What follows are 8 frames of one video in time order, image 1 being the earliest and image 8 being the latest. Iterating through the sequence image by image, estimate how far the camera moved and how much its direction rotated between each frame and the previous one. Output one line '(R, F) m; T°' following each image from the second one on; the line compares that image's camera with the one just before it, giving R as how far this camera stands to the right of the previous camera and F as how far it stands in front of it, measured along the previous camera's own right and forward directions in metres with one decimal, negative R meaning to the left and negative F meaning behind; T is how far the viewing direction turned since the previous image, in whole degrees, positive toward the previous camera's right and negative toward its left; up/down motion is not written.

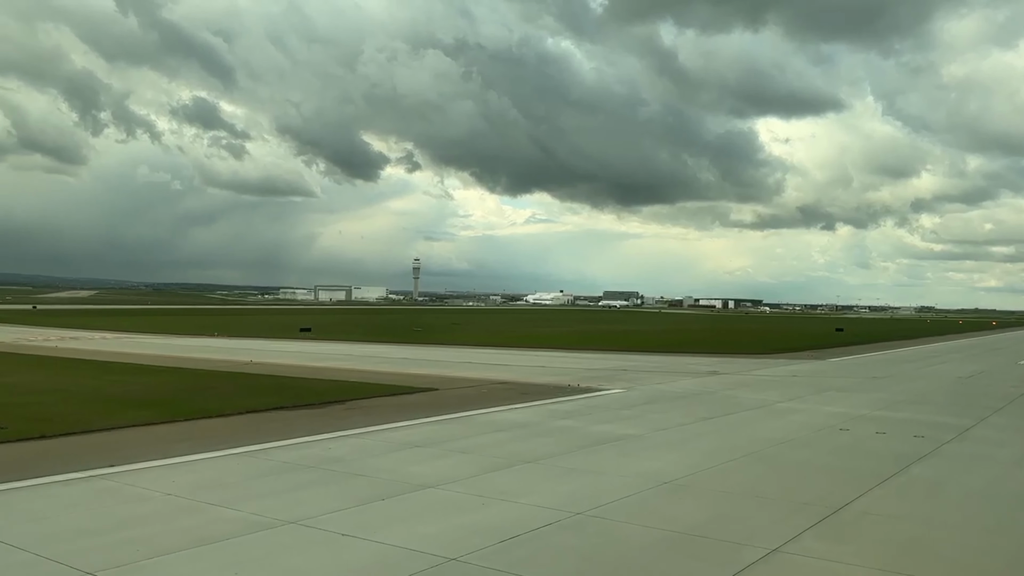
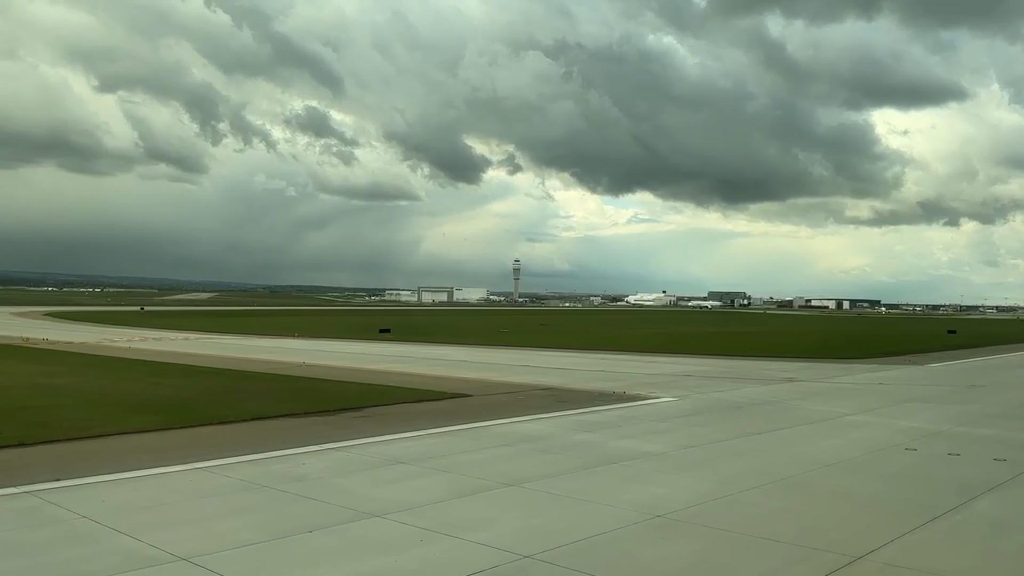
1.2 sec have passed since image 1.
(+1.5, +1.4) m; -7°
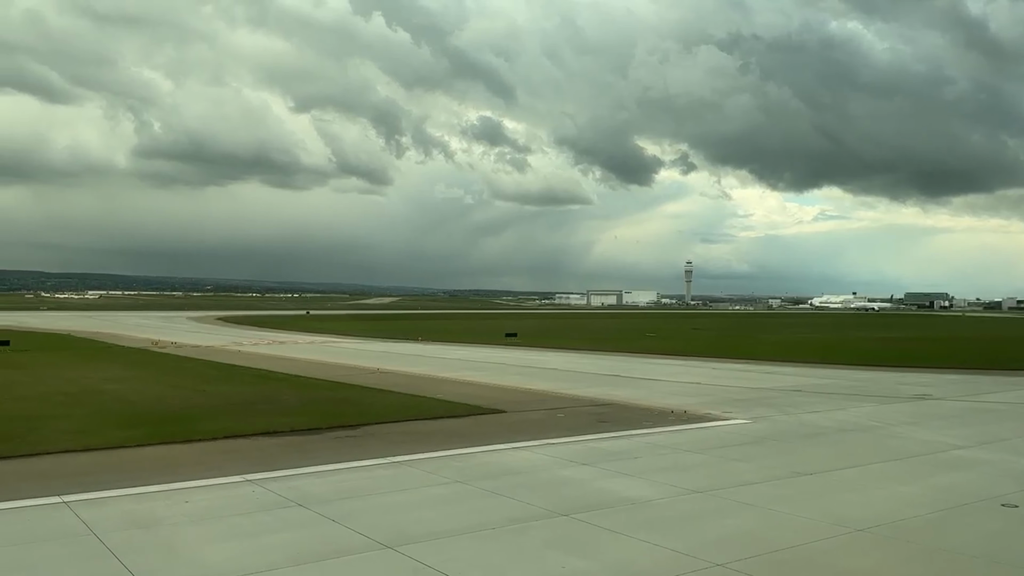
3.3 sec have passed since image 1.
(+2.9, +2.6) m; -11°
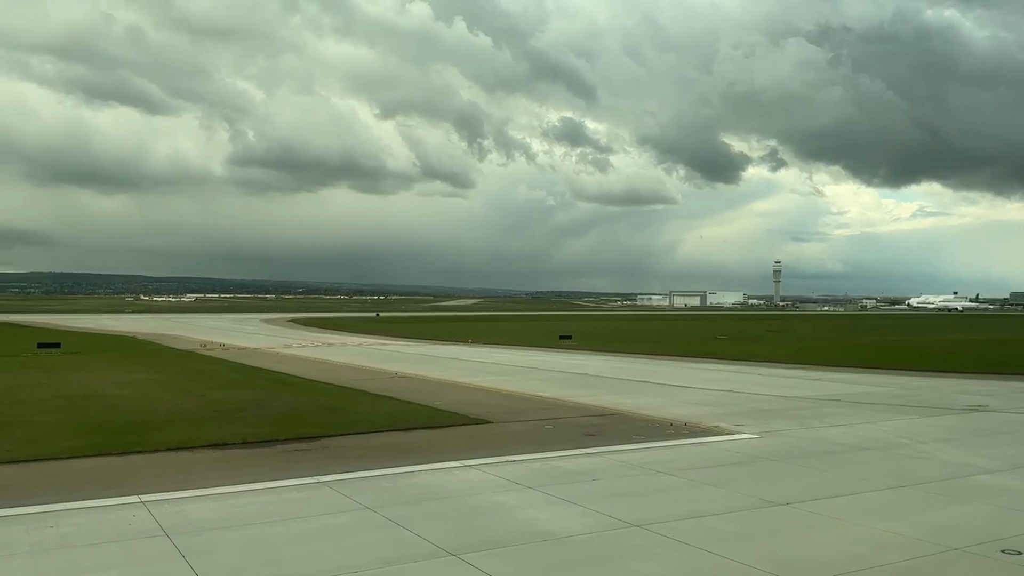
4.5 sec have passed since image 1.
(+2.1, +1.3) m; -5°
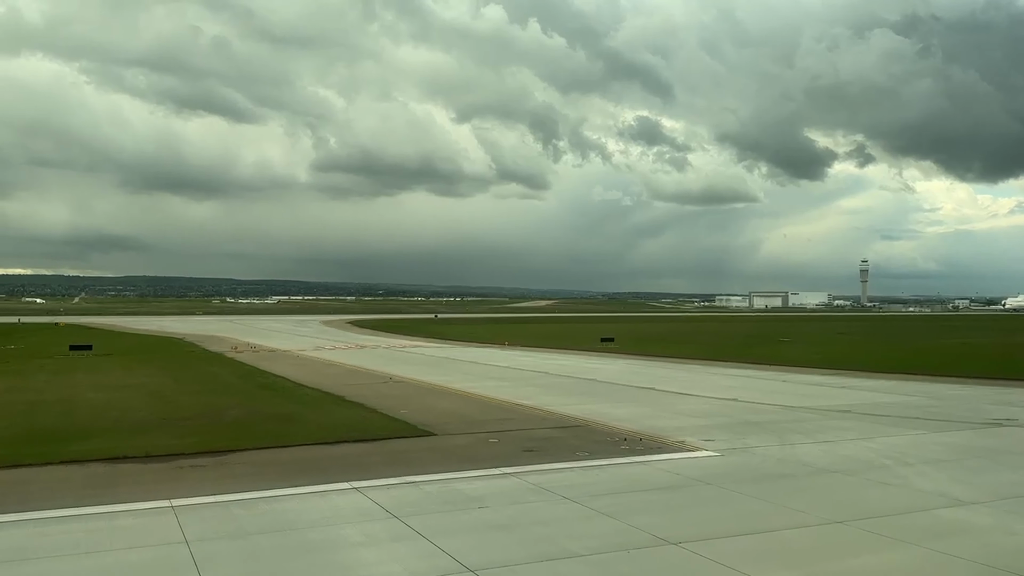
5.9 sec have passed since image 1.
(+2.7, +1.4) m; -5°
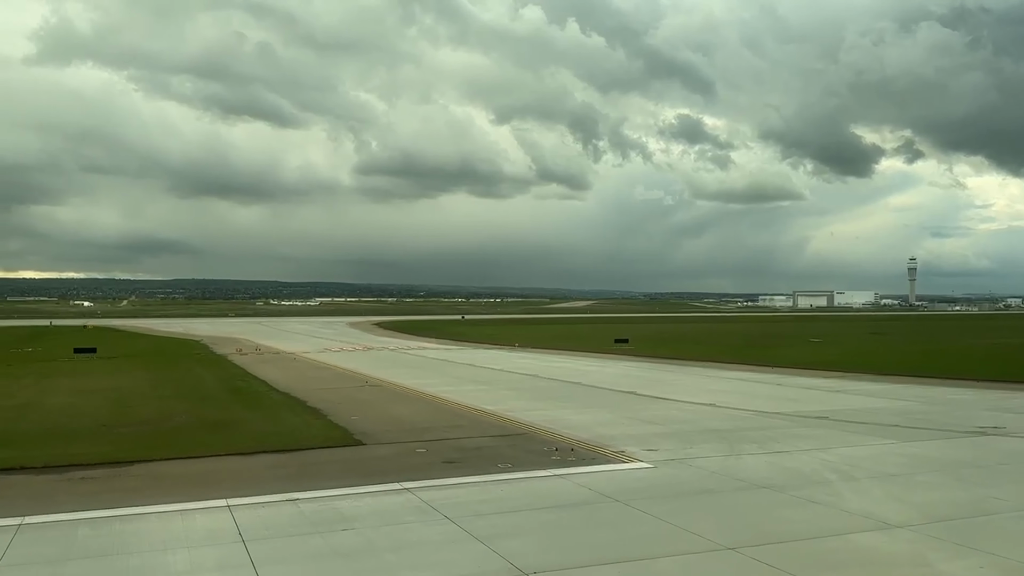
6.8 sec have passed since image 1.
(+2.2, +0.8) m; -3°
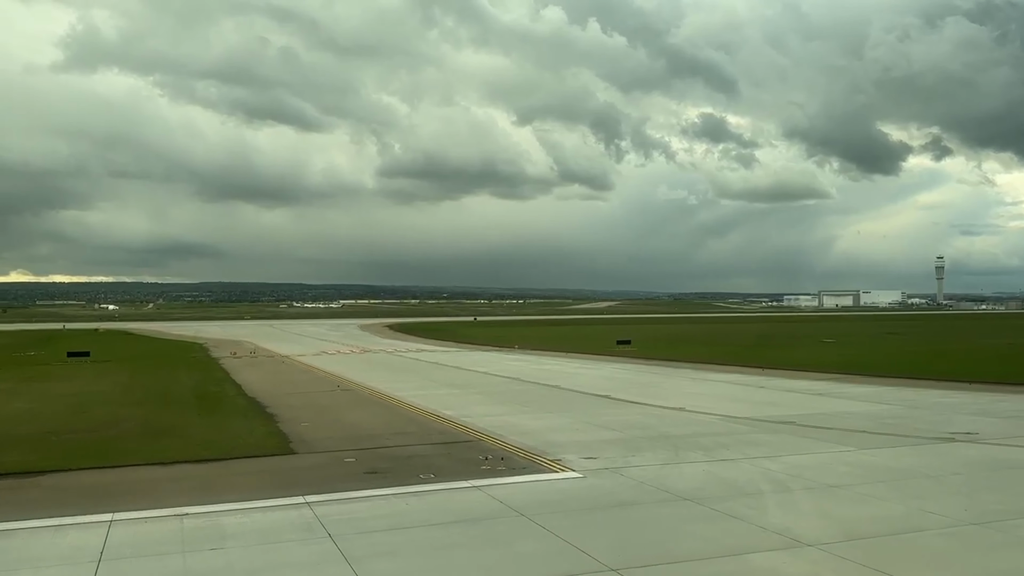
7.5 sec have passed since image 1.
(+1.8, +0.5) m; -1°
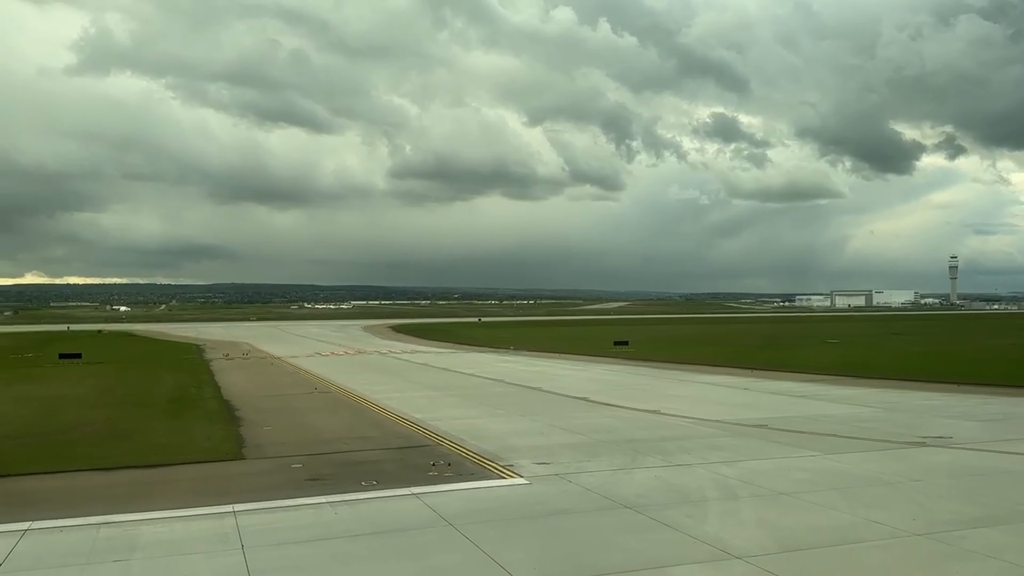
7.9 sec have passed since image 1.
(+1.2, +0.3) m; -1°
